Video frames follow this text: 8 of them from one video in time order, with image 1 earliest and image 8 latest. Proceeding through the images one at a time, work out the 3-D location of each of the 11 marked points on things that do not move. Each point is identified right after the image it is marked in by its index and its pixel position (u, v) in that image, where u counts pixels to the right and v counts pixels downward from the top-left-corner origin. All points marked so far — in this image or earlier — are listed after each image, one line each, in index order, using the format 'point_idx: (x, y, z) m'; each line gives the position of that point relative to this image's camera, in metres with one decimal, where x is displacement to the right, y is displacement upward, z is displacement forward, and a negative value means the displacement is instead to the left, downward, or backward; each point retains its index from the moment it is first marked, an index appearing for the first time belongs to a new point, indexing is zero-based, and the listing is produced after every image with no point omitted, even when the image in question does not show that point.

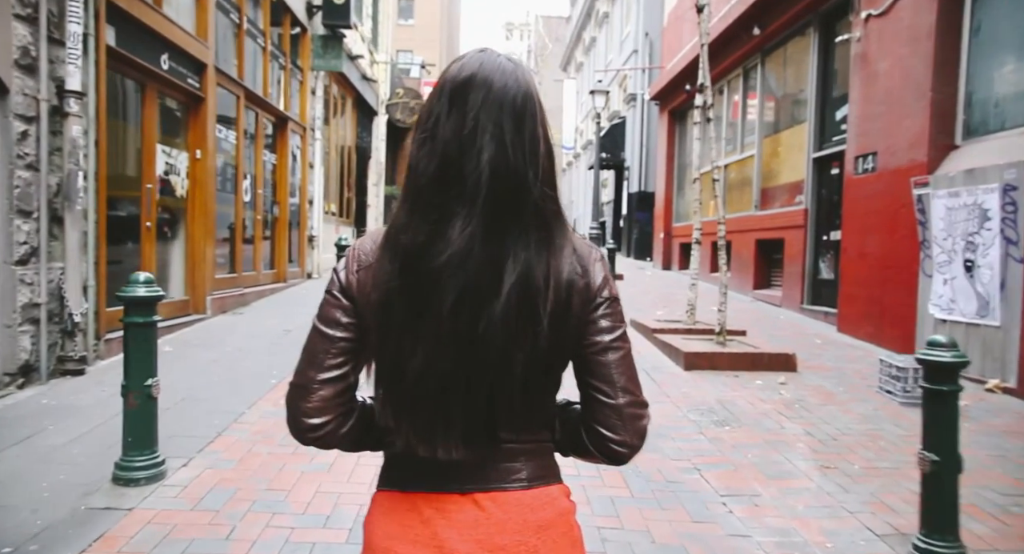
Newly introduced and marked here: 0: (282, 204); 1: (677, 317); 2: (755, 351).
0: (-3.9, +1.2, +11.4) m
1: (+2.4, -0.6, +9.5) m
2: (+2.4, -0.7, +6.8) m
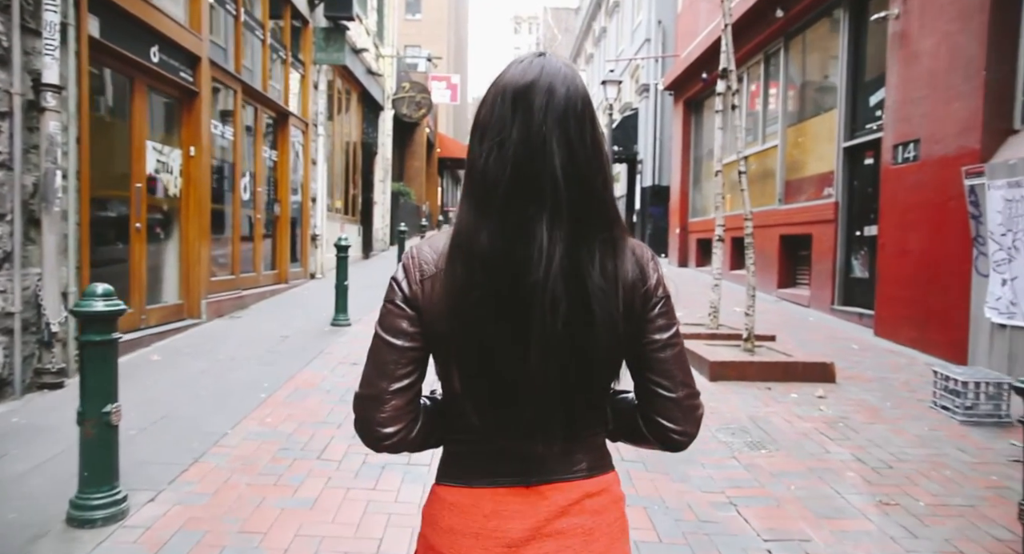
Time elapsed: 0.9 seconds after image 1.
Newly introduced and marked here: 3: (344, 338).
0: (-3.7, +1.2, +10.8) m
1: (+2.5, -0.6, +8.9) m
2: (+2.5, -0.8, +6.2) m
3: (-1.8, -0.7, +7.4) m
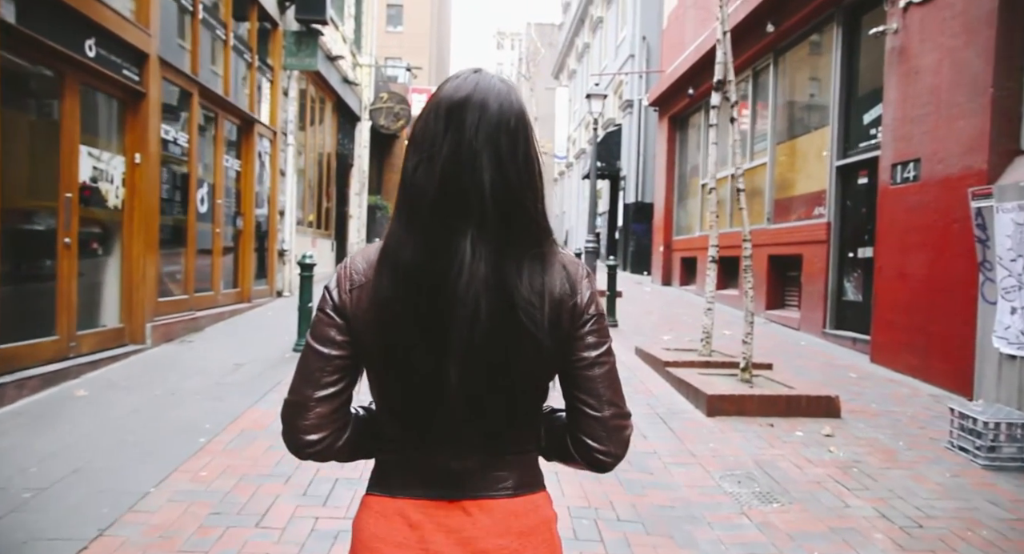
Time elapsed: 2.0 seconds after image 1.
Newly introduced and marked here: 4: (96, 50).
0: (-4.0, +0.9, +10.2) m
1: (+2.3, -0.9, +8.5) m
2: (+2.3, -1.0, +5.7) m
3: (-2.1, -0.9, +6.8) m
4: (-3.6, +2.0, +6.0) m
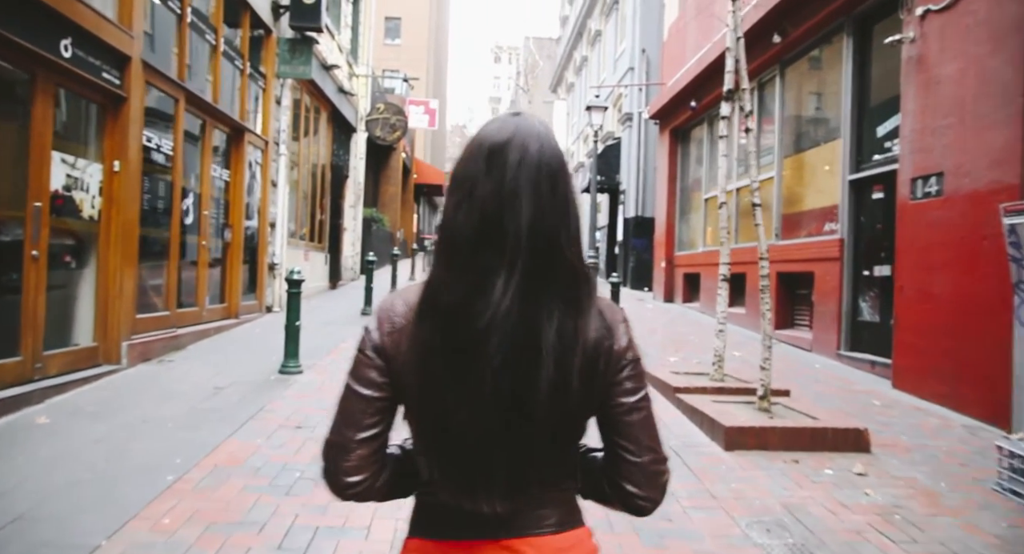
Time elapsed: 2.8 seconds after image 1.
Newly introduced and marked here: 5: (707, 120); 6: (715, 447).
0: (-4.0, +0.7, +9.8) m
1: (+2.2, -1.1, +8.0) m
2: (+2.4, -1.2, +5.2) m
3: (-2.1, -1.0, +6.3) m
4: (-3.6, +1.9, +5.5) m
5: (+4.5, +3.6, +15.4) m
6: (+1.6, -1.3, +5.3) m
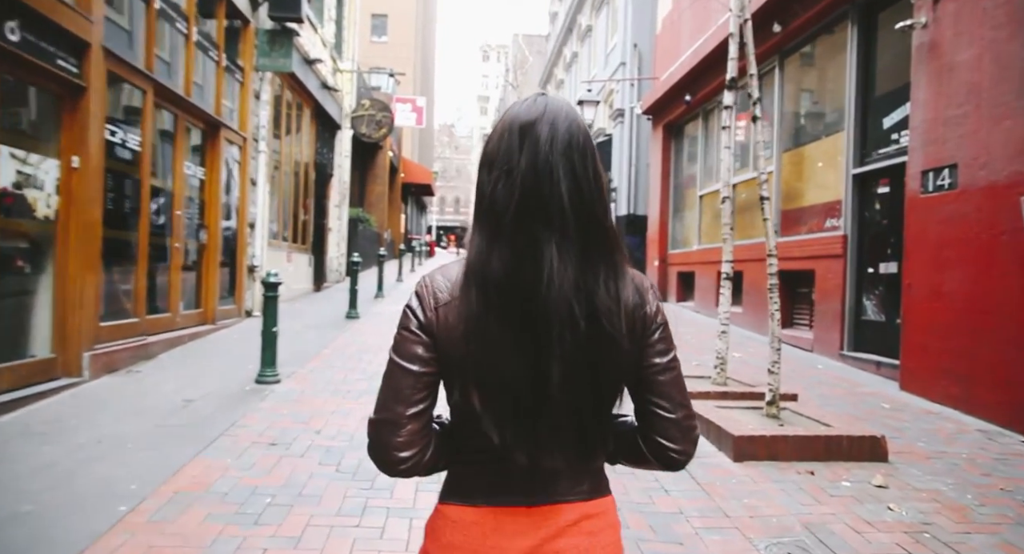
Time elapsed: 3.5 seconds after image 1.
0: (-4.2, +0.7, +9.3) m
1: (+2.2, -1.1, +7.7) m
2: (+2.3, -1.1, +4.9) m
3: (-2.1, -1.1, +5.9) m
4: (-3.7, +1.8, +5.1) m
5: (+4.2, +3.6, +15.1) m
6: (+1.6, -1.3, +5.0) m
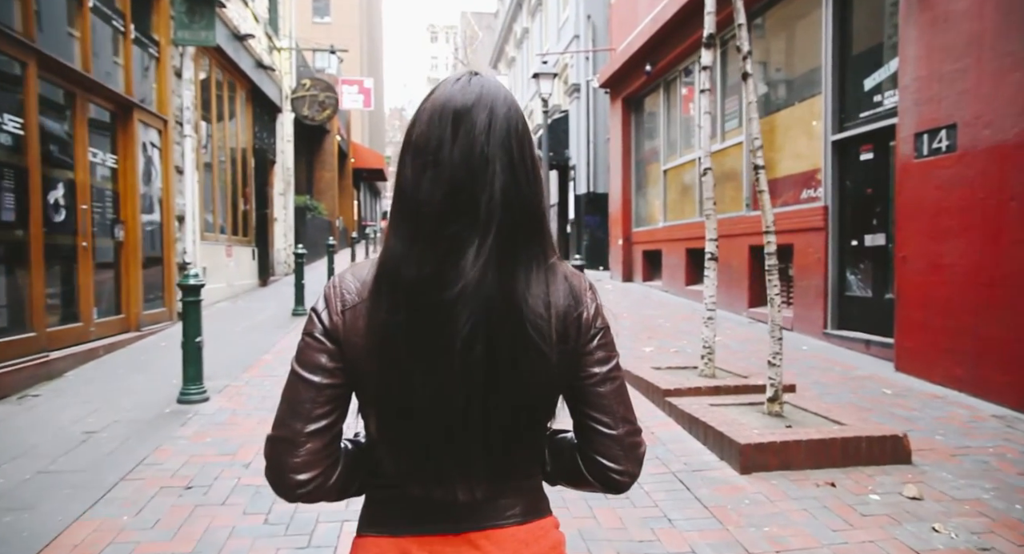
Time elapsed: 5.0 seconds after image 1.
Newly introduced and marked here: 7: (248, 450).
0: (-4.7, +0.7, +8.2) m
1: (+1.8, -0.9, +7.0) m
2: (+2.1, -1.0, +4.3) m
3: (-2.4, -1.1, +5.0) m
4: (-4.0, +1.7, +4.0) m
5: (+3.2, +4.1, +14.4) m
6: (+1.4, -1.2, +4.3) m
7: (-1.7, -1.1, +4.4) m
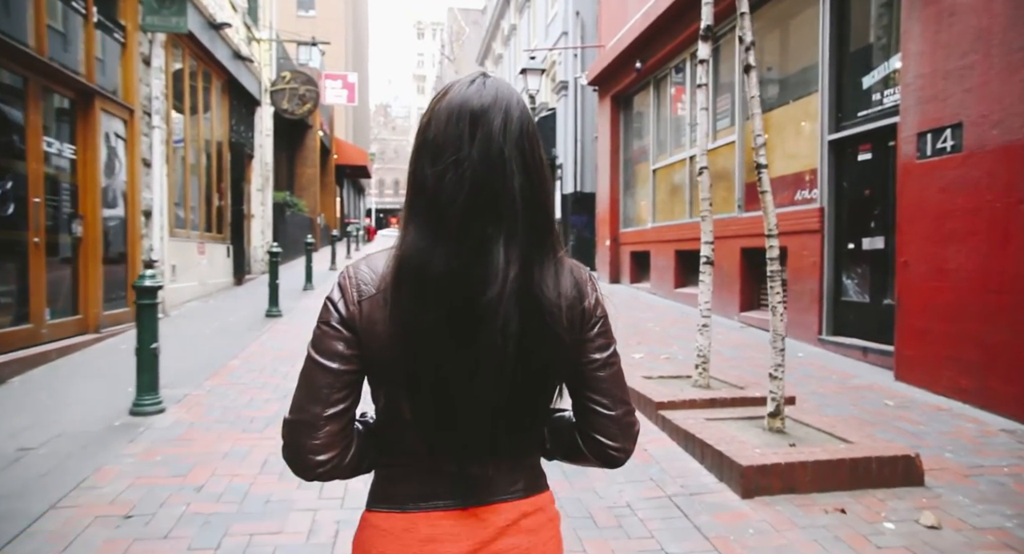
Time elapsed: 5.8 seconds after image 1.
0: (-4.9, +0.7, +7.7) m
1: (+1.6, -0.9, +6.7) m
2: (+2.0, -1.0, +3.9) m
3: (-2.5, -1.1, +4.6) m
4: (-4.1, +1.7, +3.5) m
5: (+2.9, +4.1, +14.1) m
6: (+1.3, -1.3, +3.9) m
7: (-1.8, -1.1, +4.0) m
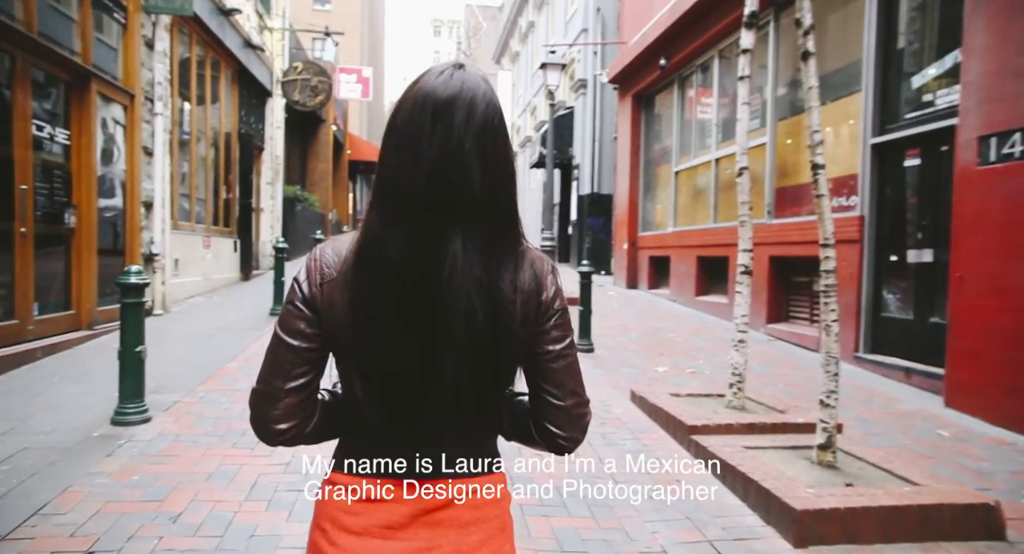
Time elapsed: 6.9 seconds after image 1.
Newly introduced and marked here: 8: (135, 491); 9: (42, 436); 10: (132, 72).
0: (-4.7, +0.8, +7.3) m
1: (+1.8, -1.0, +6.2) m
2: (+2.1, -1.1, +3.4) m
3: (-2.4, -1.1, +4.1) m
4: (-3.9, +1.8, +3.1) m
5: (+3.3, +3.9, +13.6) m
6: (+1.4, -1.3, +3.5) m
7: (-1.7, -1.1, +3.5) m
8: (-2.0, -1.1, +3.5) m
9: (-3.0, -1.0, +4.3) m
10: (-4.7, +2.5, +8.3) m
